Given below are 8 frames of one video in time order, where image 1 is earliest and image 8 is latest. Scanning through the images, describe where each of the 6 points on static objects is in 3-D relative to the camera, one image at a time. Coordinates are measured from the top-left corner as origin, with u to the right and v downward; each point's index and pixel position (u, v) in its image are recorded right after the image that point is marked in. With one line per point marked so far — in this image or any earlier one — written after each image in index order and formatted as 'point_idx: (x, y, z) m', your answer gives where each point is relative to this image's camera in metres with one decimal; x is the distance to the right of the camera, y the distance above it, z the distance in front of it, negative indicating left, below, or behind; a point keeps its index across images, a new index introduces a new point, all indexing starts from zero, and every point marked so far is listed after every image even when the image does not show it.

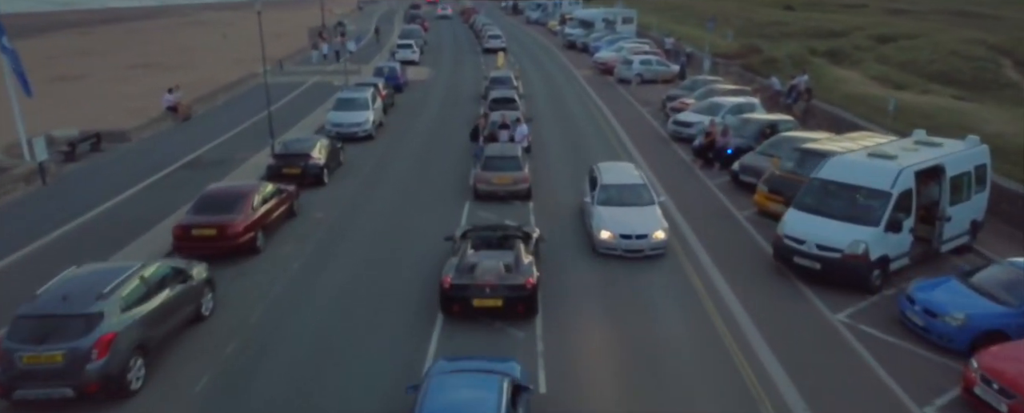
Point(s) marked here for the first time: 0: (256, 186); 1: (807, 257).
0: (-5.4, +0.4, +17.8) m
1: (+4.9, -0.9, +14.0) m
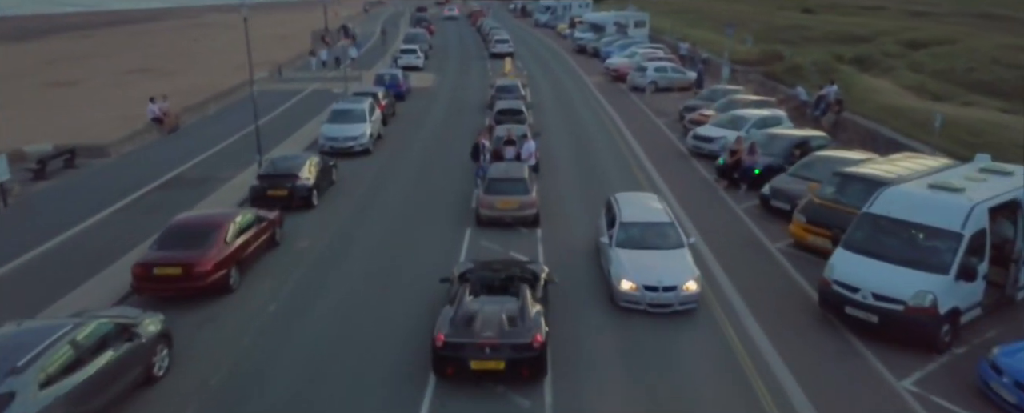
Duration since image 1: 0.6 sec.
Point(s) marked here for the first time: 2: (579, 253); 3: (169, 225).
0: (-5.3, -0.2, +15.9) m
1: (+5.0, -1.5, +12.0) m
2: (+1.3, -1.0, +16.7) m
3: (-6.3, -0.3, +15.4) m
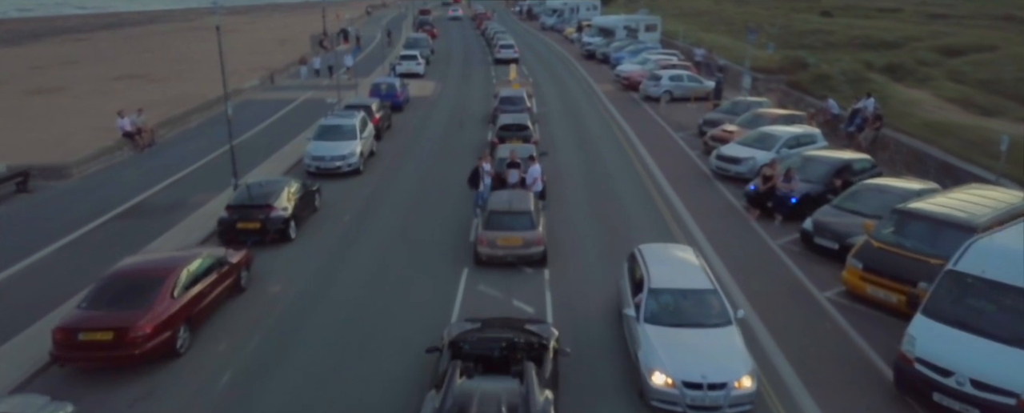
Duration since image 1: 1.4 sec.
0: (-5.3, -0.9, +13.5) m
1: (+5.0, -2.2, +9.5) m
2: (+1.4, -1.7, +14.2) m
3: (-6.2, -1.0, +13.0) m
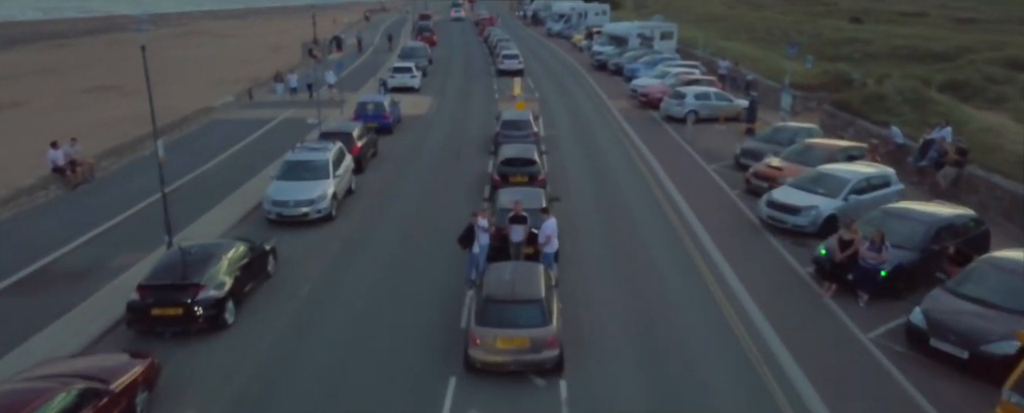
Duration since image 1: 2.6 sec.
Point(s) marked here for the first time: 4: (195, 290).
0: (-5.2, -2.1, +9.1) m
1: (+5.0, -3.4, +5.1) m
2: (+1.4, -2.9, +9.8) m
3: (-6.2, -2.3, +8.7) m
4: (-5.1, -1.3, +13.5) m
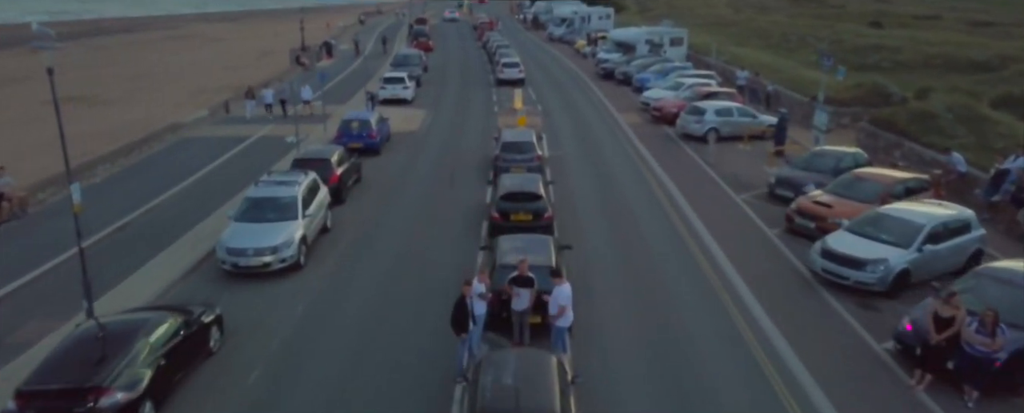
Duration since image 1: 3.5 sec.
0: (-5.2, -3.1, +5.9) m
1: (+5.1, -4.3, +1.8) m
2: (+1.5, -3.9, +6.6) m
3: (-6.2, -3.2, +5.4) m
4: (-5.1, -2.3, +10.3) m
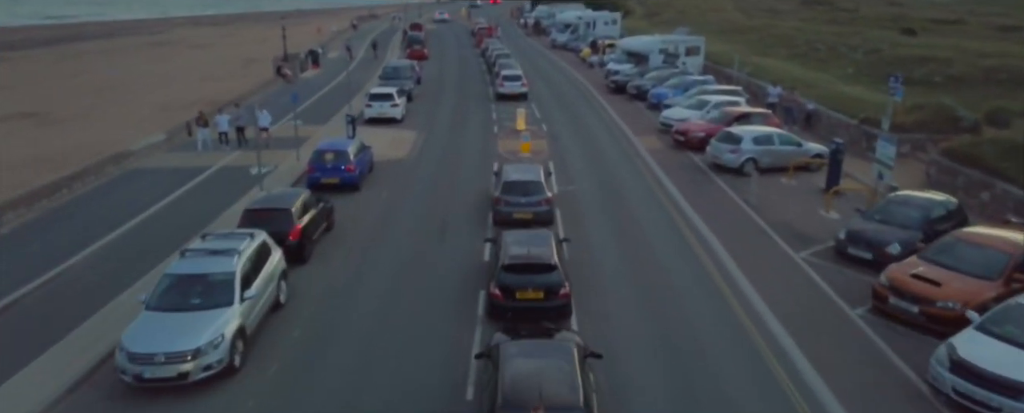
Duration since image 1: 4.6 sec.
0: (-5.1, -4.3, +1.5) m
1: (+5.2, -5.6, -2.6) m
2: (+1.6, -5.1, +2.1) m
3: (-6.0, -4.5, +1.0) m
4: (-5.0, -3.5, +5.8) m
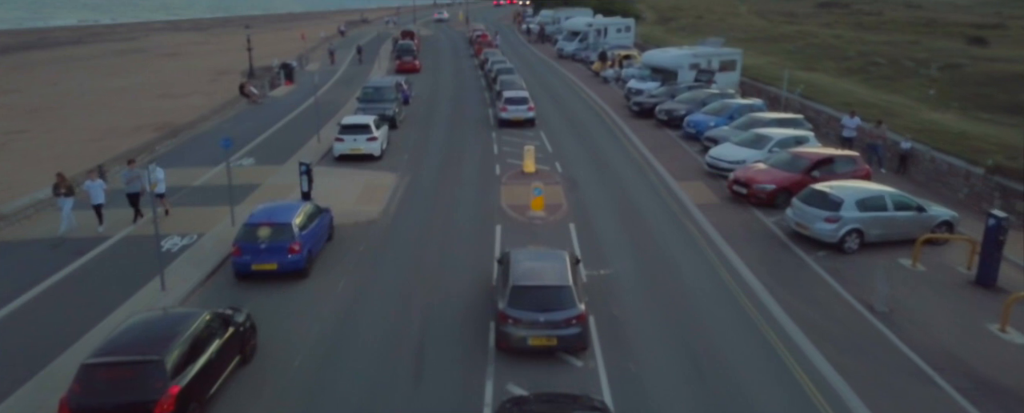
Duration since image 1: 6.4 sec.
0: (-4.8, -6.2, -5.8) m
1: (+5.4, -7.4, -9.8) m
2: (+1.8, -7.0, -5.1) m
3: (-5.8, -6.3, -6.3) m
4: (-4.7, -5.4, -1.4) m
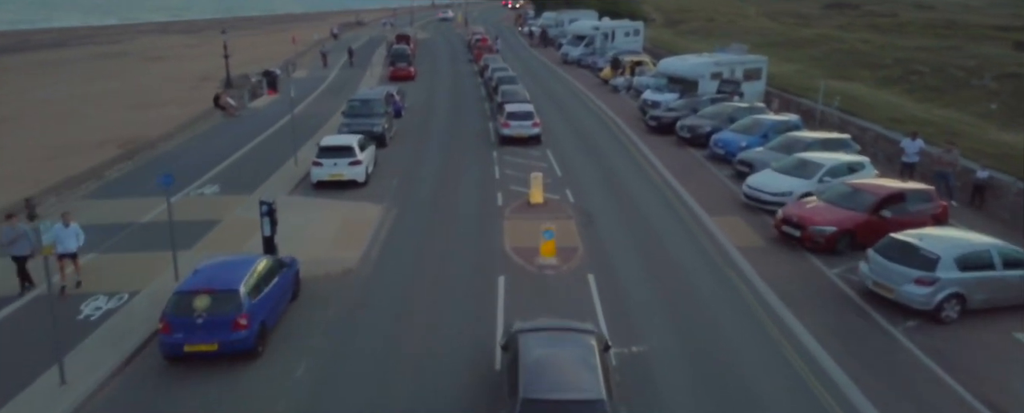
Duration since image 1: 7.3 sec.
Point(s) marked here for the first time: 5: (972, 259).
0: (-4.7, -7.2, -9.7) m
1: (+5.6, -8.4, -13.7) m
2: (+2.0, -8.0, -9.0) m
3: (-5.7, -7.3, -10.2) m
4: (-4.6, -6.4, -5.3) m
5: (+7.9, -0.9, +14.1) m
